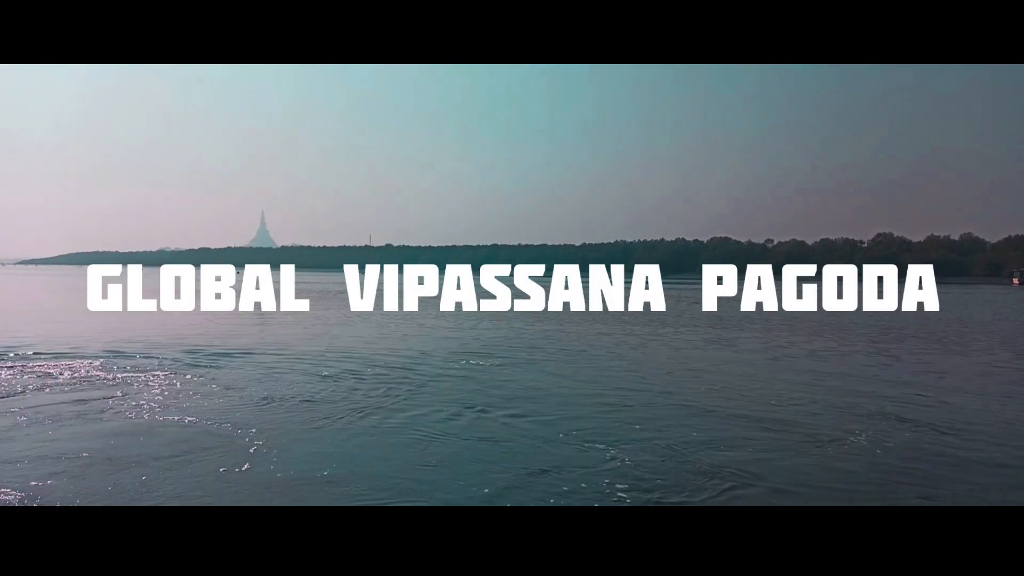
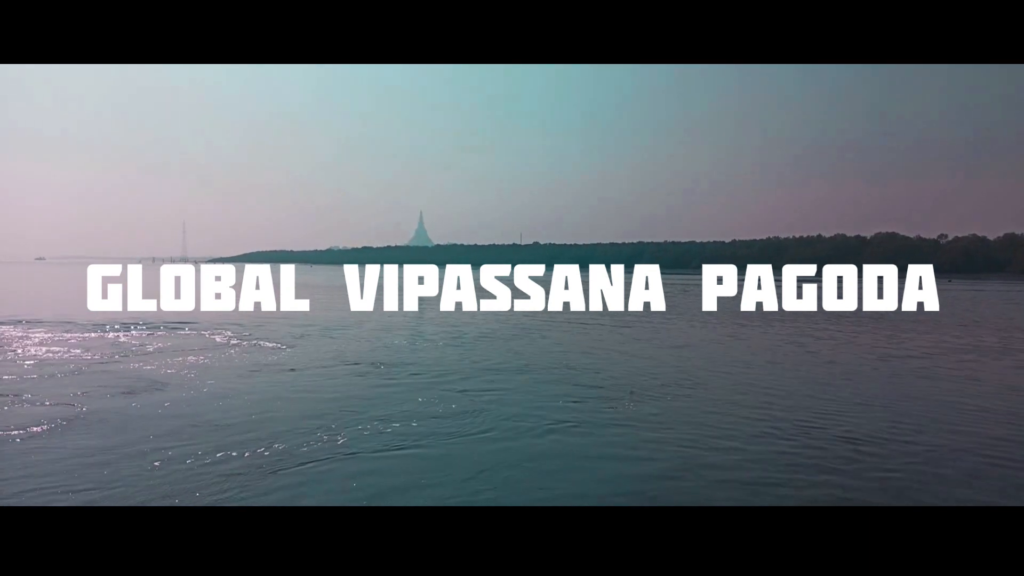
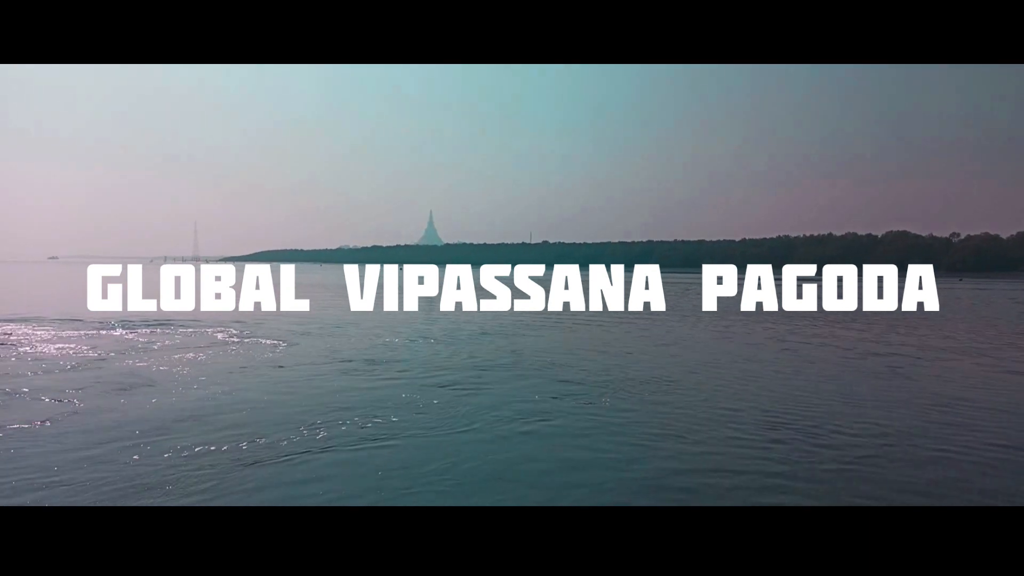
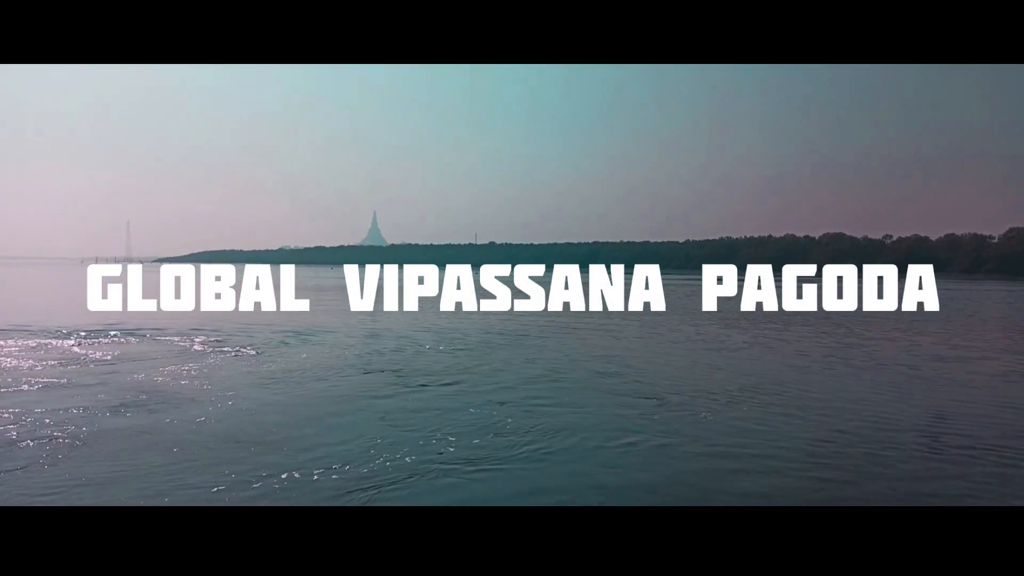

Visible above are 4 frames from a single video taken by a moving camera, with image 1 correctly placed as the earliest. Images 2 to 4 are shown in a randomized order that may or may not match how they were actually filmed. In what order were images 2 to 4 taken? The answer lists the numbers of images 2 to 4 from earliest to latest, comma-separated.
4, 2, 3
